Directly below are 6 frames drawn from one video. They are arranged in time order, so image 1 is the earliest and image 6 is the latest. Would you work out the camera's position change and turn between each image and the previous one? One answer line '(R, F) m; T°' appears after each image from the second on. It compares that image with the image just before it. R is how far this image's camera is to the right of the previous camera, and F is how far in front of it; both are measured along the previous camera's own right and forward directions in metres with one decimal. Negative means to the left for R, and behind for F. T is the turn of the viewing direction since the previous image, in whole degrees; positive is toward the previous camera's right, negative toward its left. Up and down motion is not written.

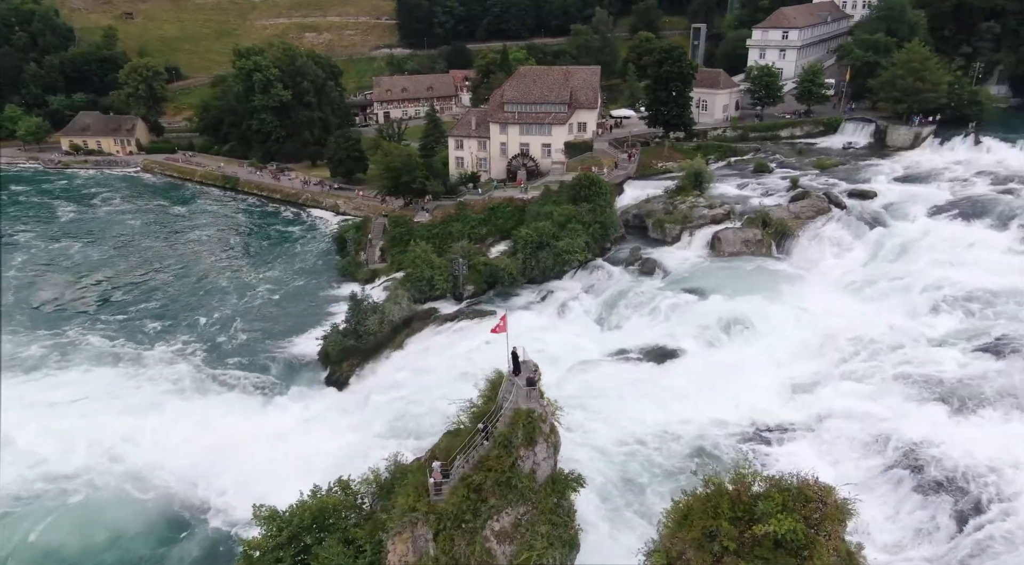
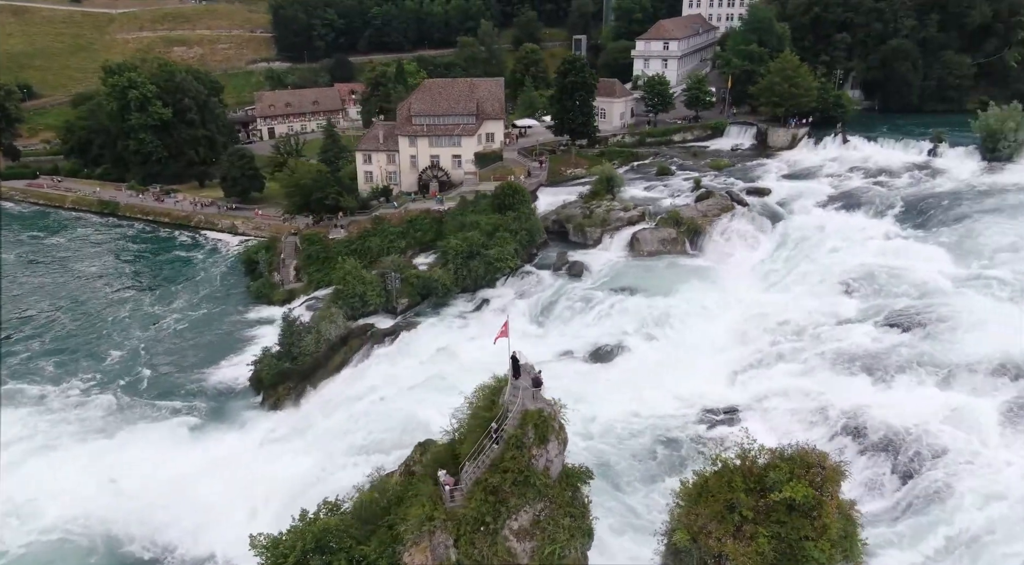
(-1.6, -0.2) m; +9°
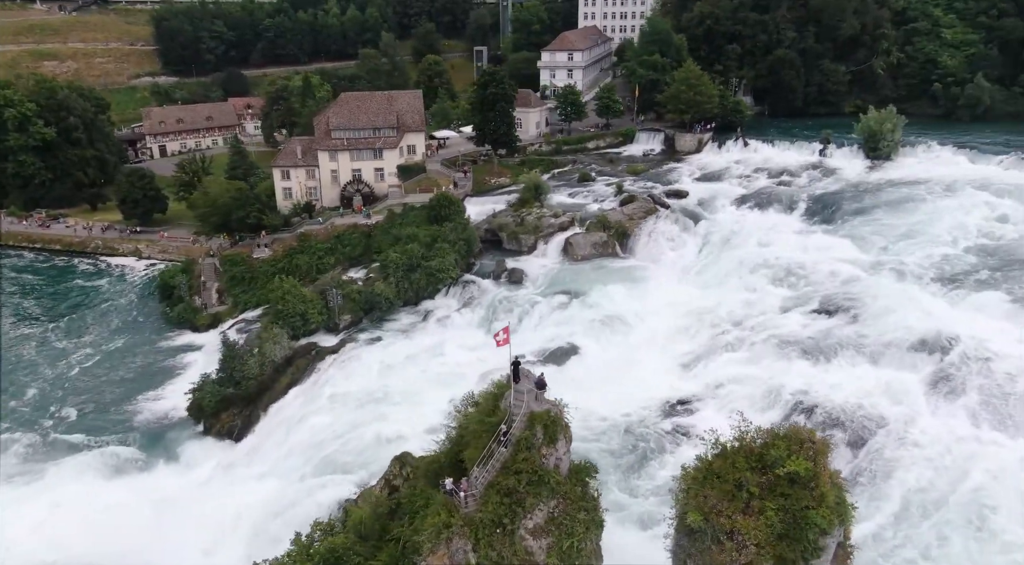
(-1.4, -0.2) m; +8°
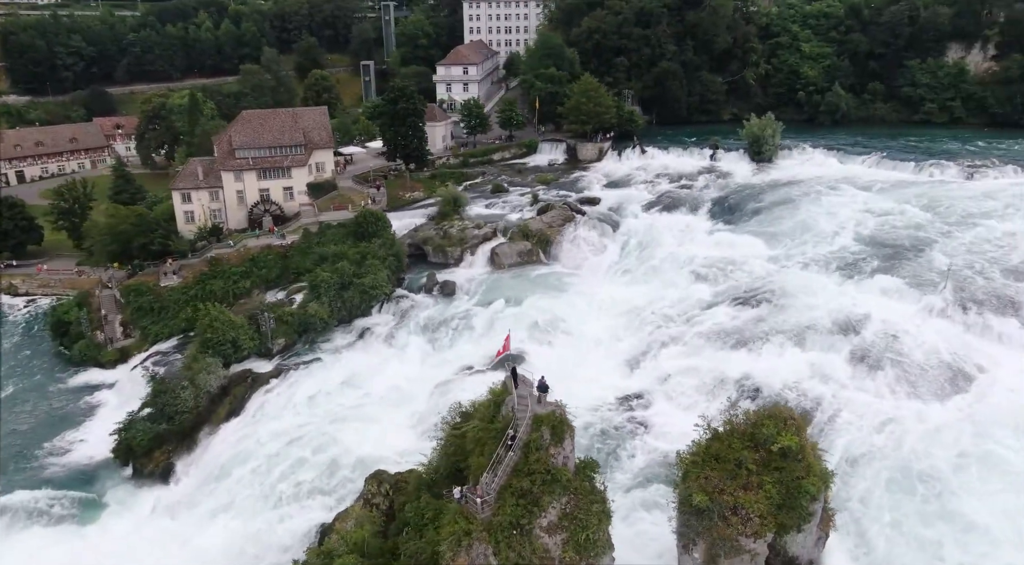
(-1.6, -0.2) m; +9°
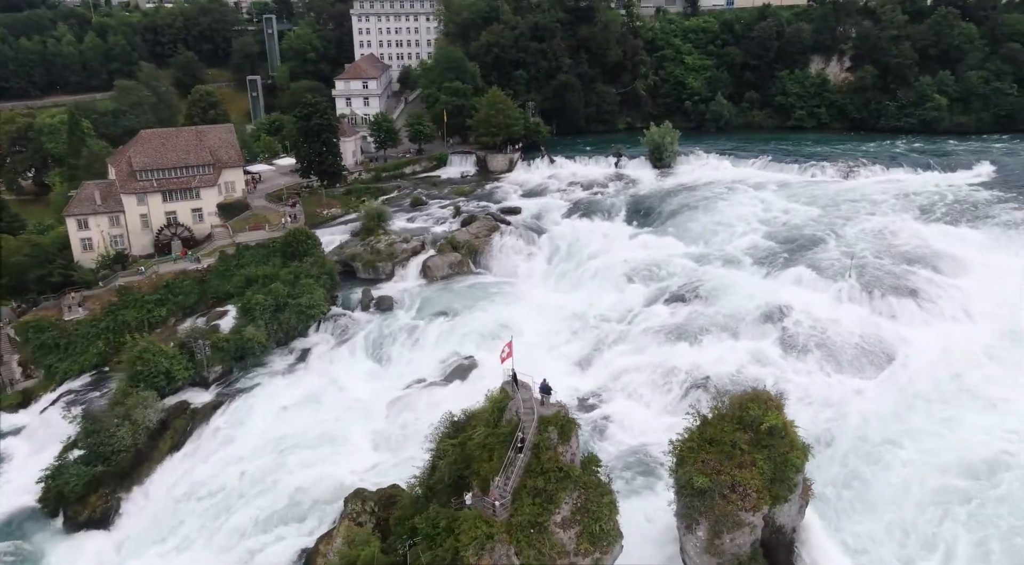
(-1.6, -0.3) m; +9°
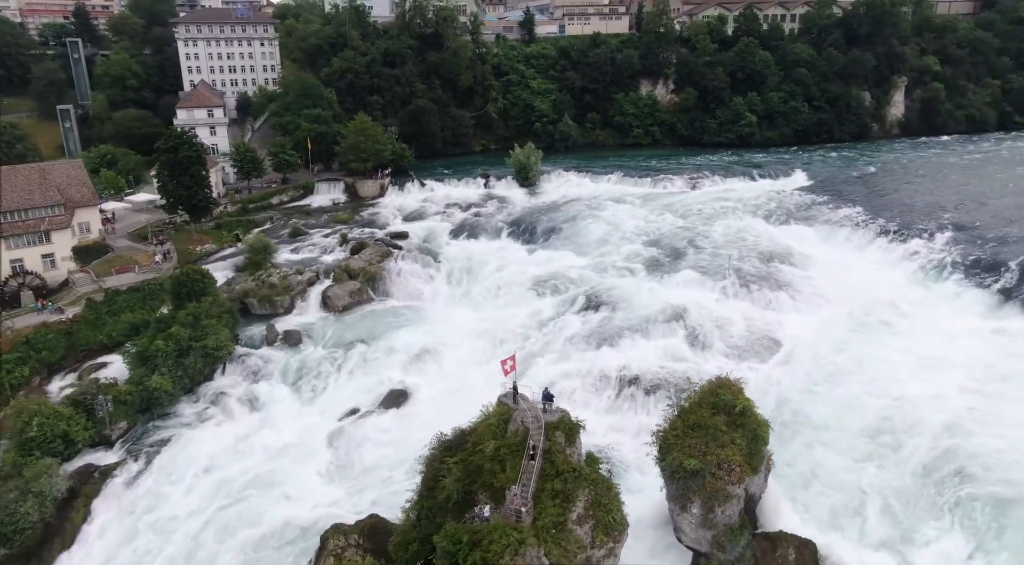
(-2.5, -0.5) m; +13°
